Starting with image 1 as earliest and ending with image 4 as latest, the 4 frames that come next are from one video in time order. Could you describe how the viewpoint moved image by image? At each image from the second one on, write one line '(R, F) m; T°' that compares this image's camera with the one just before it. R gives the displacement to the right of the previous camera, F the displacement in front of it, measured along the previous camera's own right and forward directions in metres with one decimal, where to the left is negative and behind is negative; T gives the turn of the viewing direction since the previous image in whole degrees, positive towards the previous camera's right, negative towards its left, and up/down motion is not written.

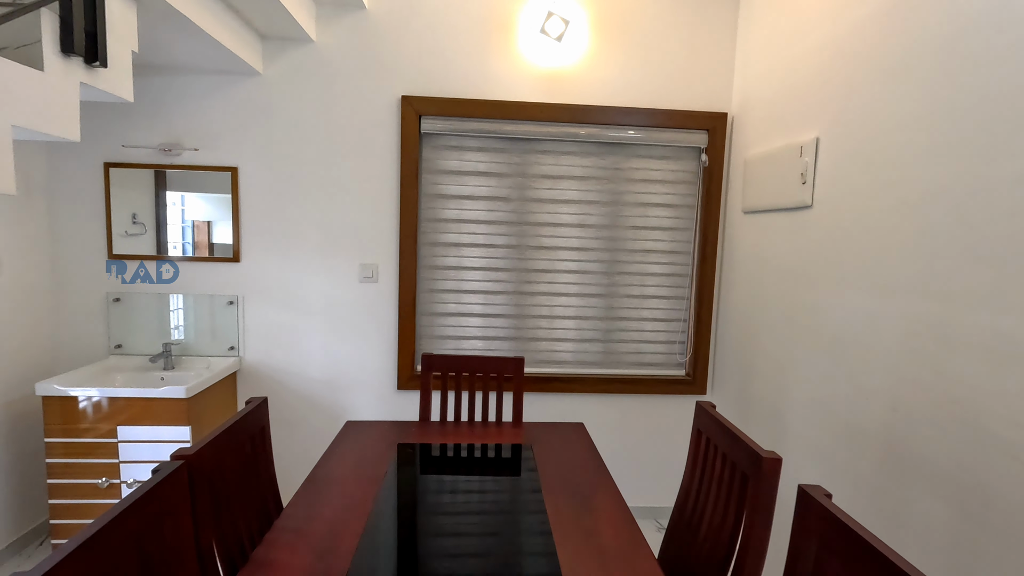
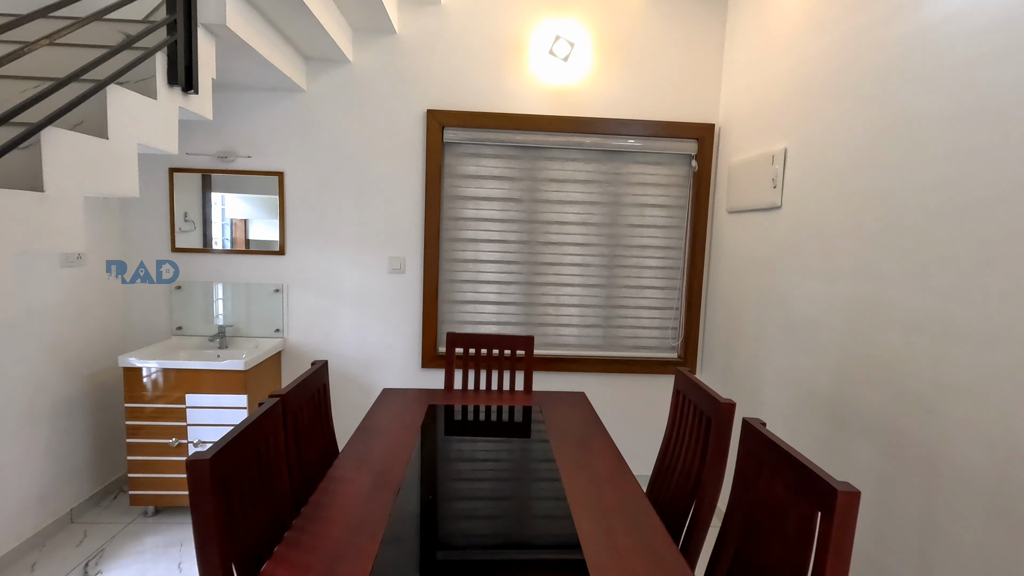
(0.0, -0.3) m; -1°
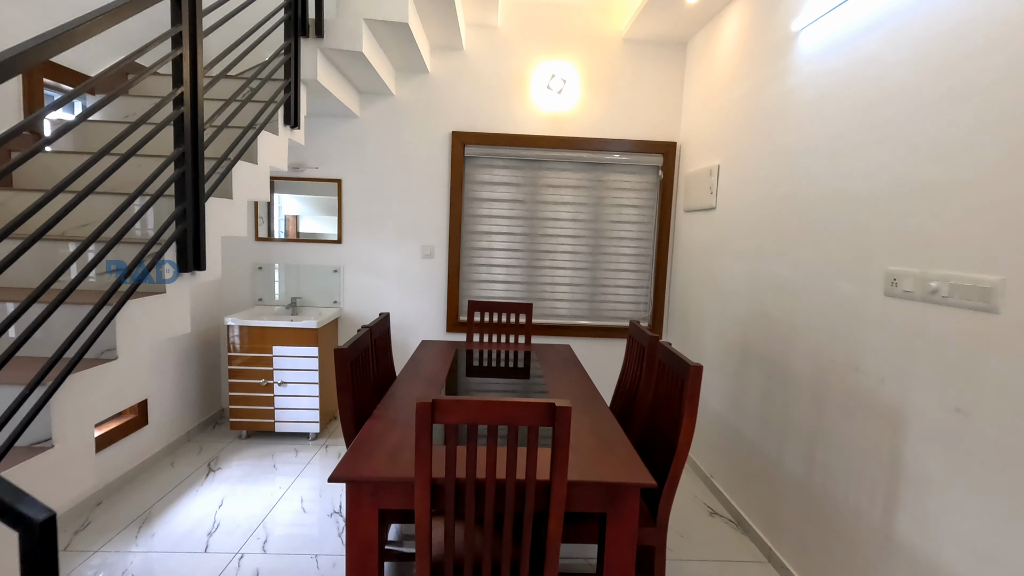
(0.0, -0.8) m; -1°
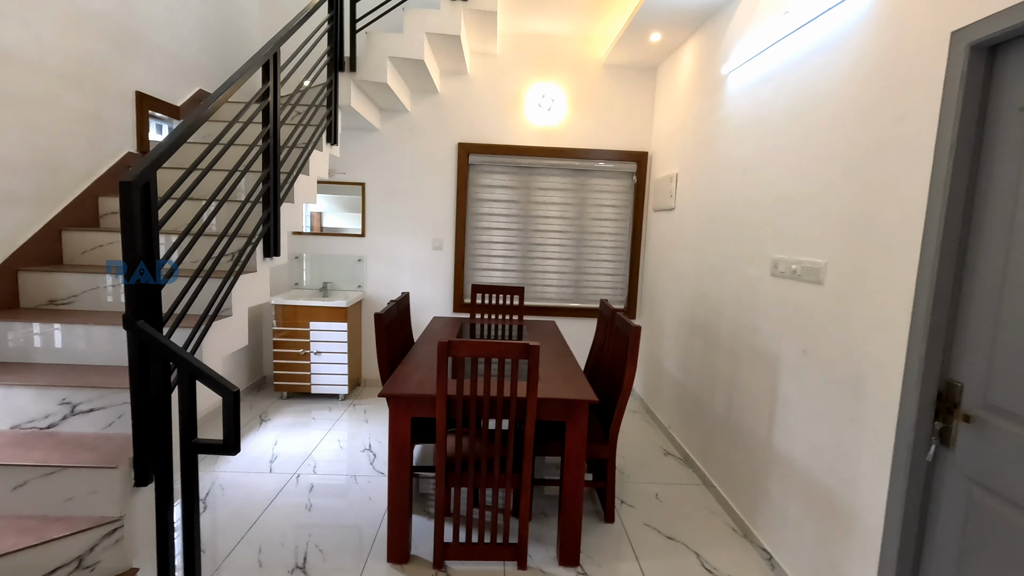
(+0.1, -0.6) m; 0°
